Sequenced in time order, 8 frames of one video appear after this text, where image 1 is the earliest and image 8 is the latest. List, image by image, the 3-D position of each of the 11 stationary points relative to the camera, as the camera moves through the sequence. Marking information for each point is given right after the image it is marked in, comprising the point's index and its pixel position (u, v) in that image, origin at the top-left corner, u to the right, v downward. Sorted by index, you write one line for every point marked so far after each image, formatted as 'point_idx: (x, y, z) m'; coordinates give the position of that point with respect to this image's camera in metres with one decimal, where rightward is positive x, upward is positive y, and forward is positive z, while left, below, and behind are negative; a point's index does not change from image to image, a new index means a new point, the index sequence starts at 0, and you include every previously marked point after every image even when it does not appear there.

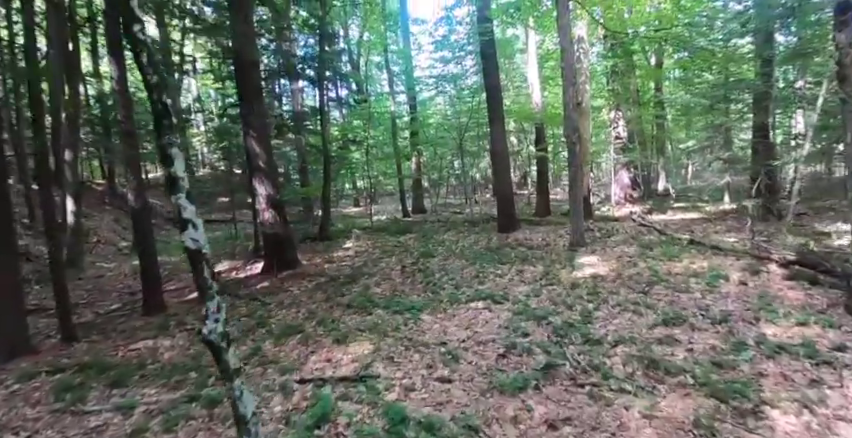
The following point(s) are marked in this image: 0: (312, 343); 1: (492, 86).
0: (-1.2, -1.3, +4.7) m
1: (+1.5, +3.1, +10.4) m
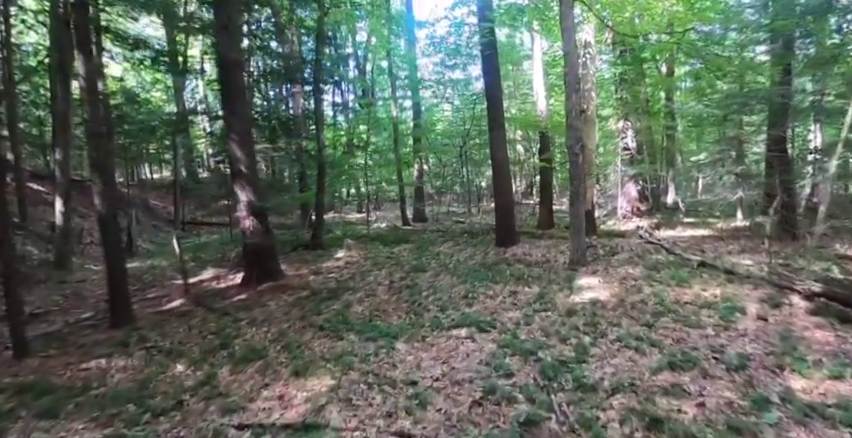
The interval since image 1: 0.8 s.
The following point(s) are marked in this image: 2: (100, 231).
0: (-1.4, -1.4, +4.2) m
1: (+1.5, +2.8, +9.9) m
2: (-4.6, -0.2, +6.3) m
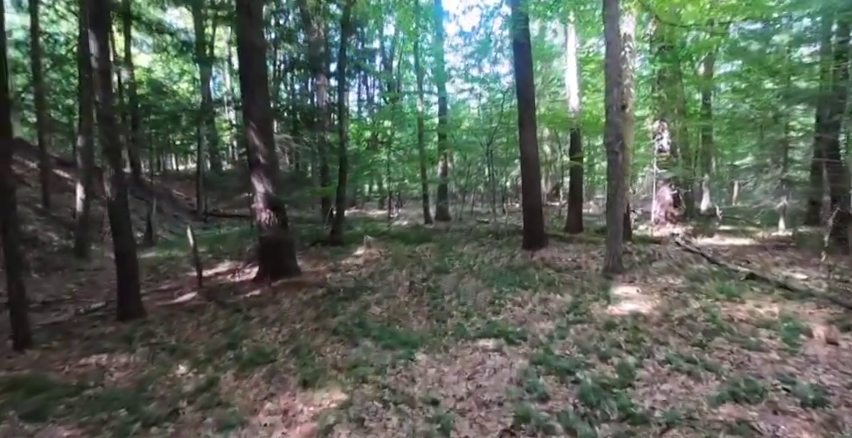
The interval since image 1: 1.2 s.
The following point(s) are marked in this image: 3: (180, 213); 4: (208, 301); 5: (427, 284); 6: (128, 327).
0: (-1.3, -1.4, +3.8) m
1: (+2.0, +2.8, +9.3) m
2: (-4.3, 0.0, +6.1) m
3: (-10.8, +0.3, +20.0) m
4: (-3.4, -1.3, +7.1) m
5: (0.0, -1.0, +7.1) m
6: (-3.9, -1.4, +6.0) m
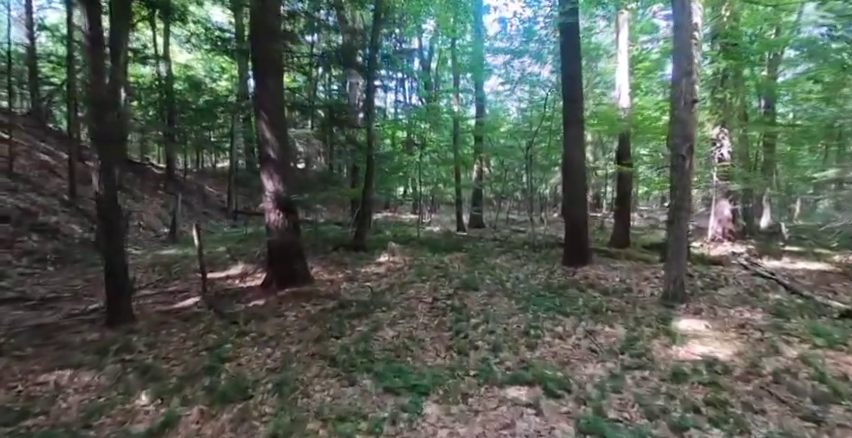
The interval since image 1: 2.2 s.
0: (-1.2, -1.4, +3.0) m
1: (+2.7, +2.6, +8.3) m
2: (-4.0, 0.0, +5.5) m
3: (-9.4, +0.4, +19.9) m
4: (-3.1, -1.3, +6.4) m
5: (+0.3, -1.1, +6.2) m
6: (-3.7, -1.4, +5.3) m
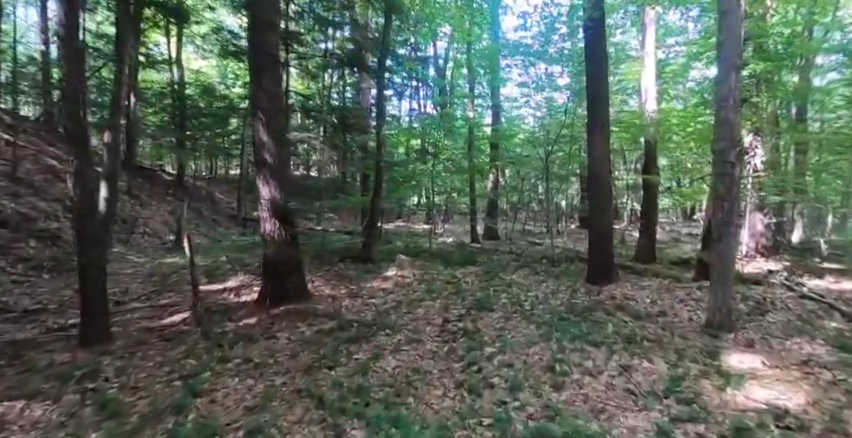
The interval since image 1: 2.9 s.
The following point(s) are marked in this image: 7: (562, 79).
0: (-1.2, -1.5, +2.3) m
1: (+2.9, +2.4, +7.6) m
2: (-3.9, 0.0, +5.0) m
3: (-8.9, +0.1, +19.5) m
4: (-3.0, -1.4, +5.8) m
5: (+0.4, -1.3, +5.5) m
6: (-3.6, -1.5, +4.8) m
7: (+4.3, +4.4, +14.2) m
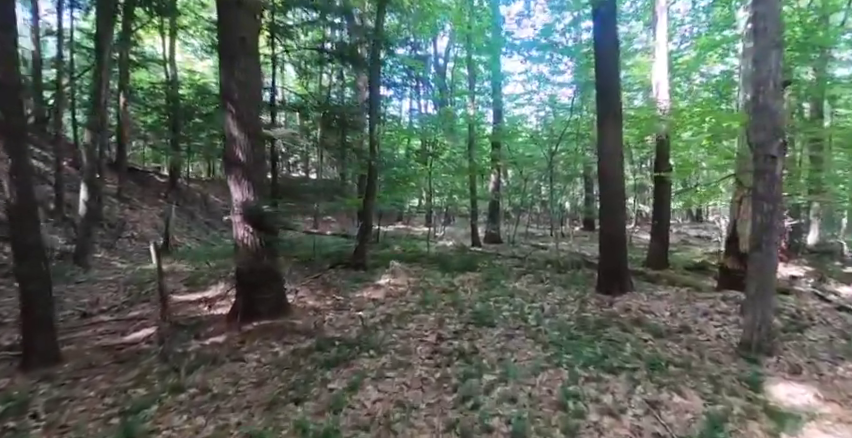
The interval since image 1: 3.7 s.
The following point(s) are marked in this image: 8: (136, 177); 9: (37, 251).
0: (-1.3, -1.5, +1.7) m
1: (+2.8, +2.3, +6.9) m
2: (-4.0, -0.1, +4.3) m
3: (-8.9, 0.0, +18.9) m
4: (-3.1, -1.4, +5.1) m
5: (+0.3, -1.3, +4.8) m
6: (-3.7, -1.5, +4.1) m
7: (+4.2, +4.3, +13.5) m
8: (-12.1, +1.8, +18.9) m
9: (-3.8, -0.3, +4.5) m
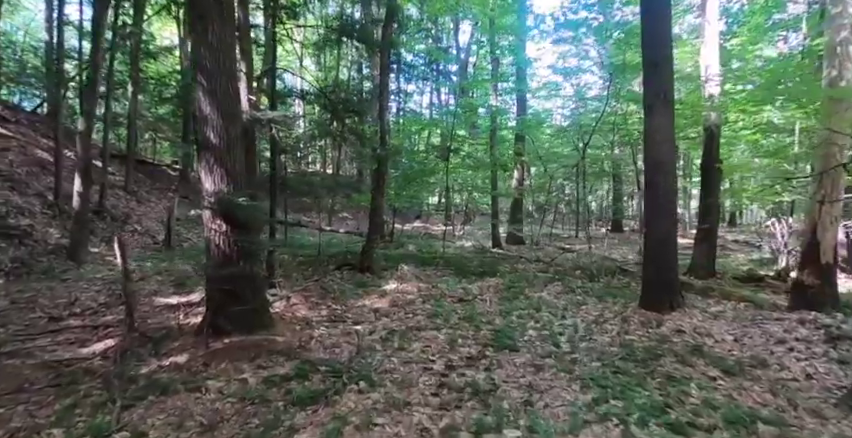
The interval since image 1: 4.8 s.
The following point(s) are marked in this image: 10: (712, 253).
0: (-1.4, -1.5, +0.7) m
1: (+3.0, +2.3, +5.8) m
2: (-3.9, 0.0, +3.5) m
3: (-8.2, +0.2, +18.3) m
4: (-3.0, -1.4, +4.3) m
5: (+0.4, -1.3, +3.8) m
6: (-3.7, -1.4, +3.3) m
7: (+4.7, +4.3, +12.3) m
8: (-11.4, +2.0, +18.4) m
9: (-3.8, -0.2, +3.6) m
10: (+5.7, -0.7, +9.0) m
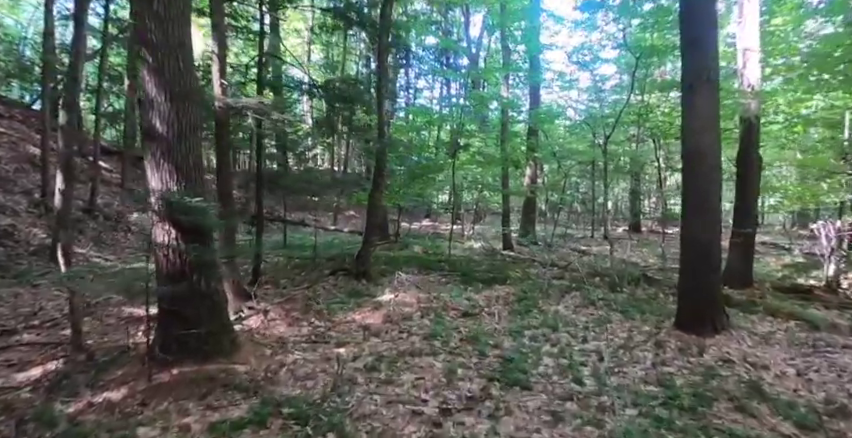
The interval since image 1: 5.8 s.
0: (-1.6, -1.5, 0.0) m
1: (+3.0, +2.2, +4.9) m
2: (-4.0, -0.1, +2.8) m
3: (-7.9, +0.3, +17.7) m
4: (-3.1, -1.4, +3.6) m
5: (+0.3, -1.4, +3.0) m
6: (-3.8, -1.5, +2.6) m
7: (+4.9, +4.3, +11.3) m
8: (-11.1, +2.1, +17.9) m
9: (-3.9, -0.3, +2.9) m
10: (+5.8, -0.7, +8.0) m
